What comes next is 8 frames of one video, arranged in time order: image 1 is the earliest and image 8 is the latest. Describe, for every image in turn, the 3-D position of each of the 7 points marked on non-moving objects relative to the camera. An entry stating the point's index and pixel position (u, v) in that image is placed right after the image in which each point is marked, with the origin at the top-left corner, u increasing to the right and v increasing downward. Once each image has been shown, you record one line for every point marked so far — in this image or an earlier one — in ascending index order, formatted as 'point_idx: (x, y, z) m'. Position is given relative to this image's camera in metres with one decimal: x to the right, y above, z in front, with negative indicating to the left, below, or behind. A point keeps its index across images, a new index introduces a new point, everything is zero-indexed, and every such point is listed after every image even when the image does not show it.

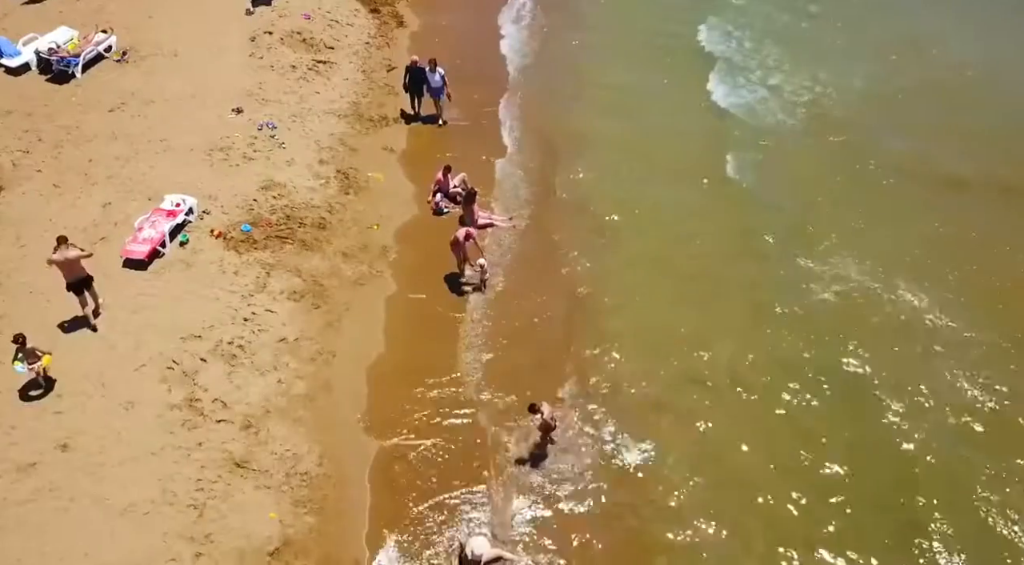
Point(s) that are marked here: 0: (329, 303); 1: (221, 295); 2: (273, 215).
0: (-3.4, -0.4, +16.2) m
1: (-5.2, -0.2, +15.7) m
2: (-4.8, +1.4, +17.7) m
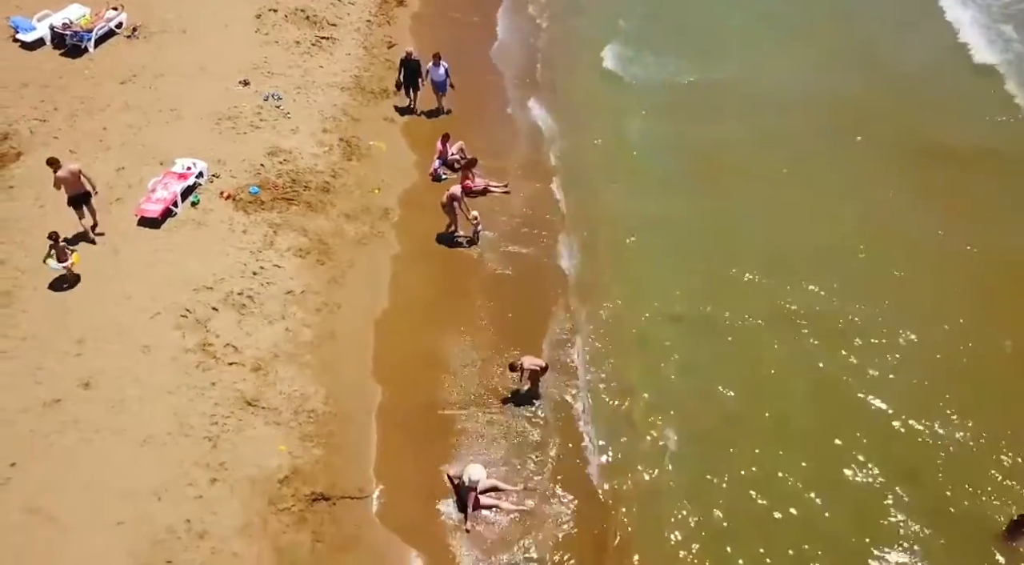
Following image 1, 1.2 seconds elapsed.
0: (-3.5, +0.4, +17.0) m
1: (-5.3, +0.6, +16.6) m
2: (-4.9, +2.2, +18.5) m
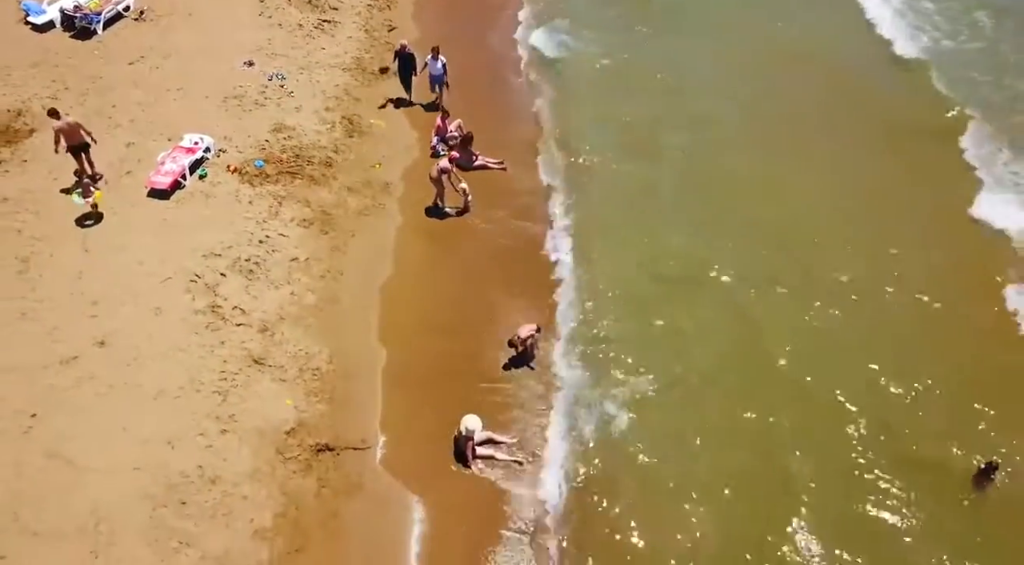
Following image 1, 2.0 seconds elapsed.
0: (-3.6, +1.1, +17.7) m
1: (-5.4, +1.2, +17.3) m
2: (-5.0, +2.8, +19.2) m
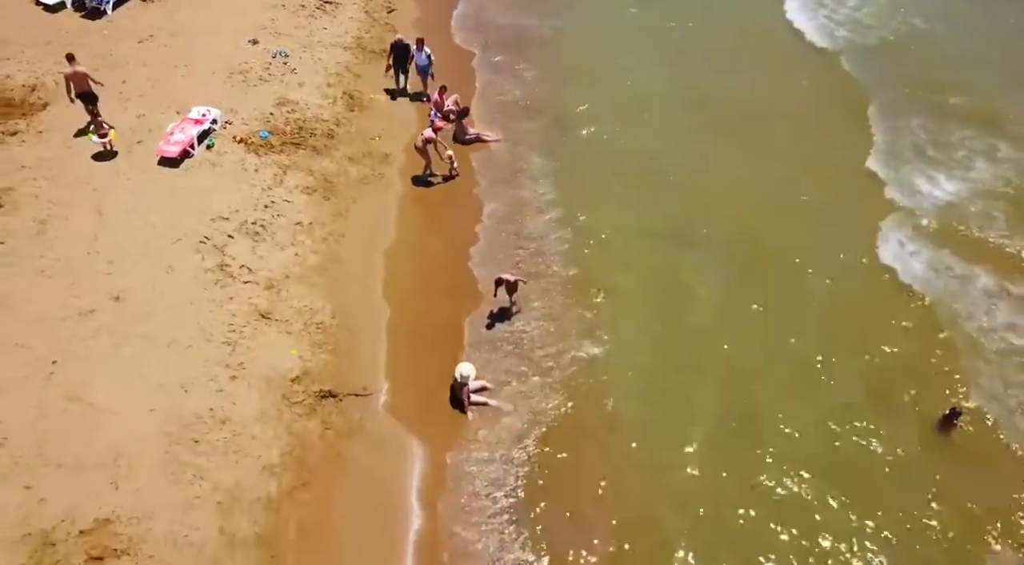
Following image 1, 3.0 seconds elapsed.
0: (-3.7, +1.8, +18.5) m
1: (-5.5, +2.0, +18.1) m
2: (-5.1, +3.6, +20.0) m
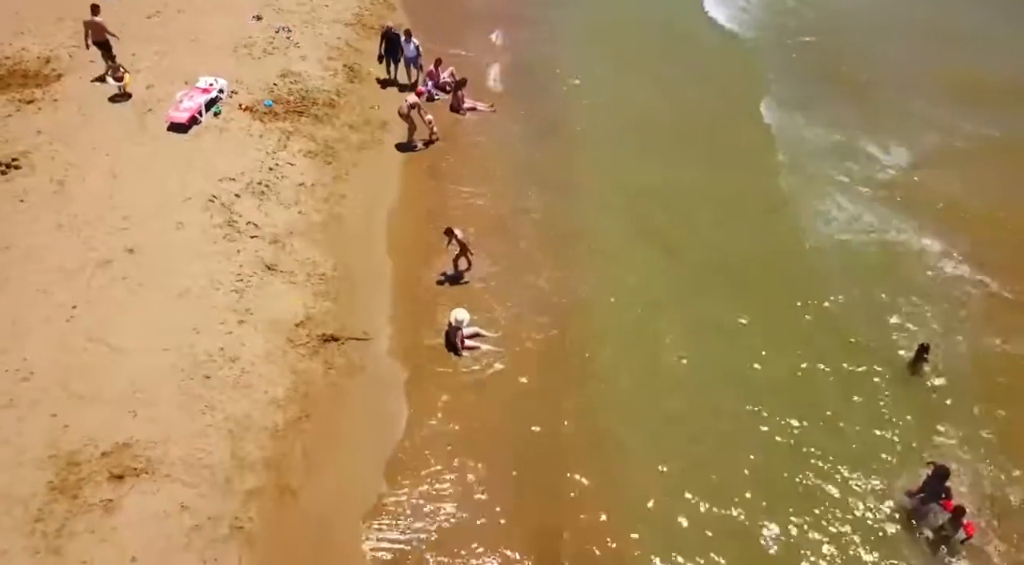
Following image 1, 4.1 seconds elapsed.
0: (-3.9, +2.7, +19.5) m
1: (-5.7, +2.9, +19.1) m
2: (-5.3, +4.5, +21.0) m
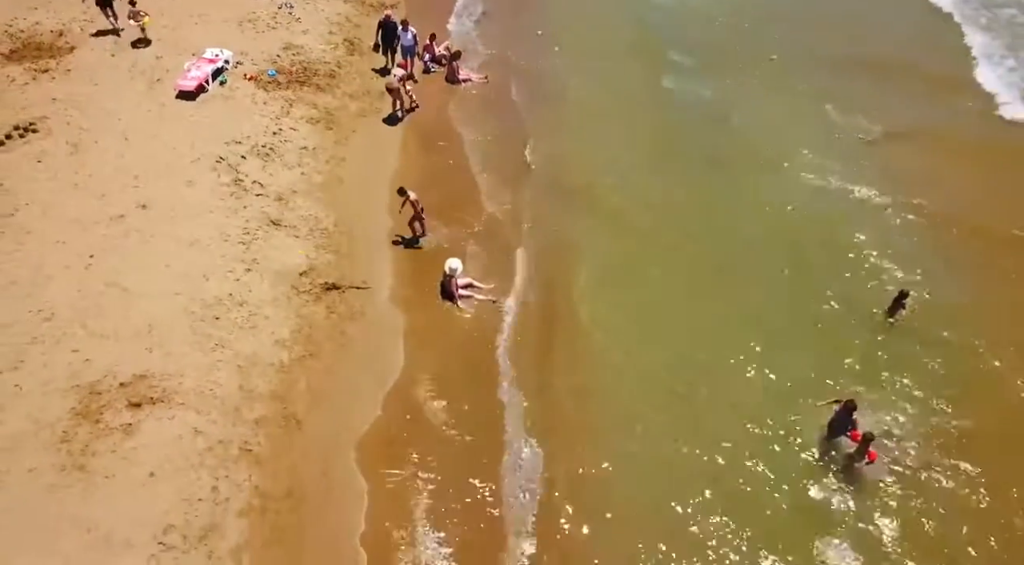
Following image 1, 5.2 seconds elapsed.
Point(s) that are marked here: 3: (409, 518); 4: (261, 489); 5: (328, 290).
0: (-4.0, +3.6, +20.5) m
1: (-5.8, +3.8, +20.0) m
2: (-5.5, +5.4, +21.9) m
3: (-1.6, -3.6, +13.2) m
4: (-3.7, -3.0, +13.1) m
5: (-3.4, -0.1, +16.4) m
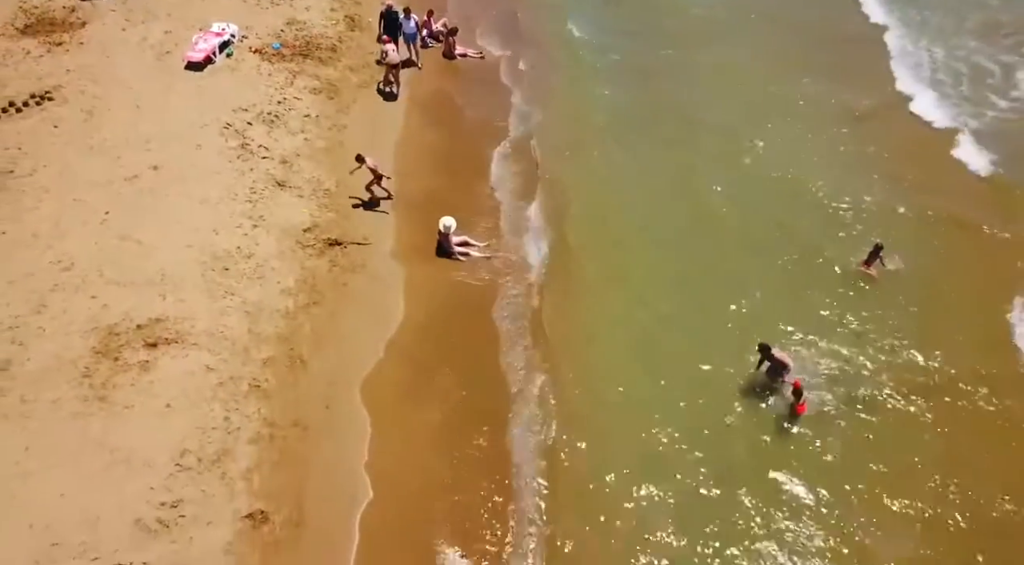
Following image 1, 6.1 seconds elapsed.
0: (-4.2, +4.5, +21.4) m
1: (-6.0, +4.7, +21.0) m
2: (-5.6, +6.3, +22.9) m
3: (-1.7, -2.7, +14.1) m
4: (-3.9, -2.2, +14.0) m
5: (-3.6, +0.8, +17.4) m
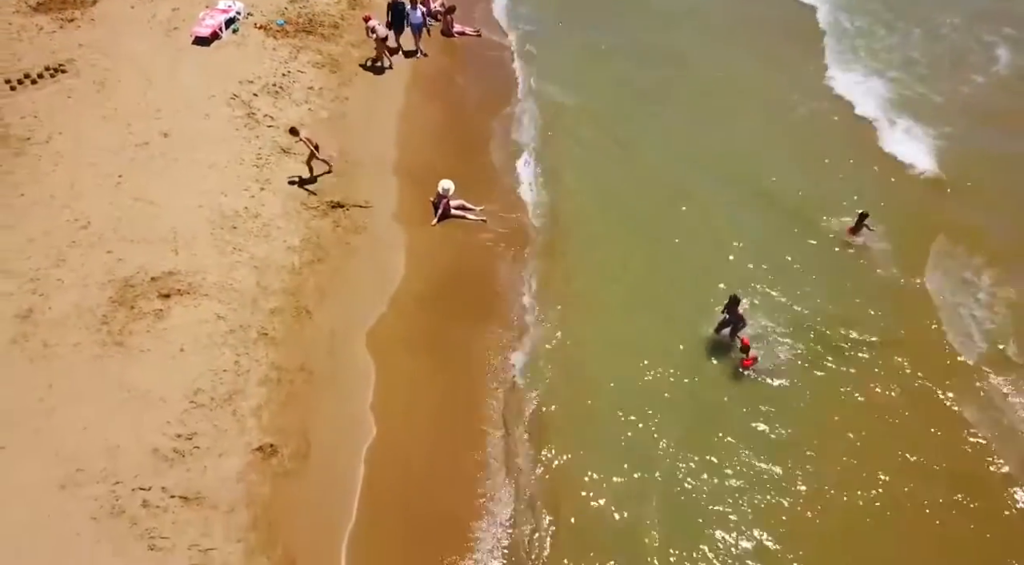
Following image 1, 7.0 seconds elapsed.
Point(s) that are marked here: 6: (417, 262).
0: (-4.3, +5.4, +22.2) m
1: (-6.1, +5.5, +21.8) m
2: (-5.7, +7.1, +23.6) m
3: (-1.8, -1.9, +15.0) m
4: (-4.0, -1.4, +14.8) m
5: (-3.7, +1.6, +18.2) m
6: (-1.9, +0.4, +17.4) m
